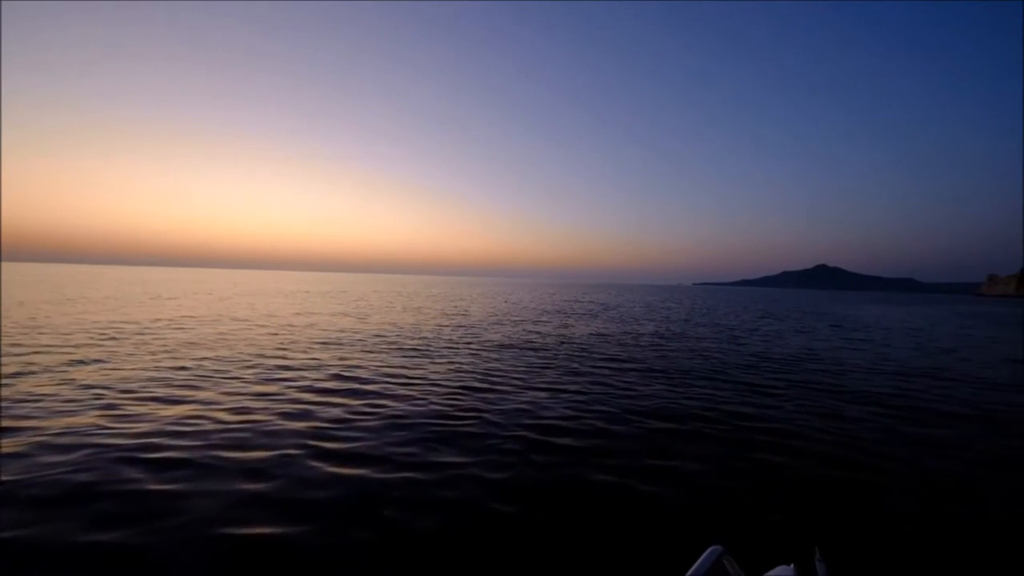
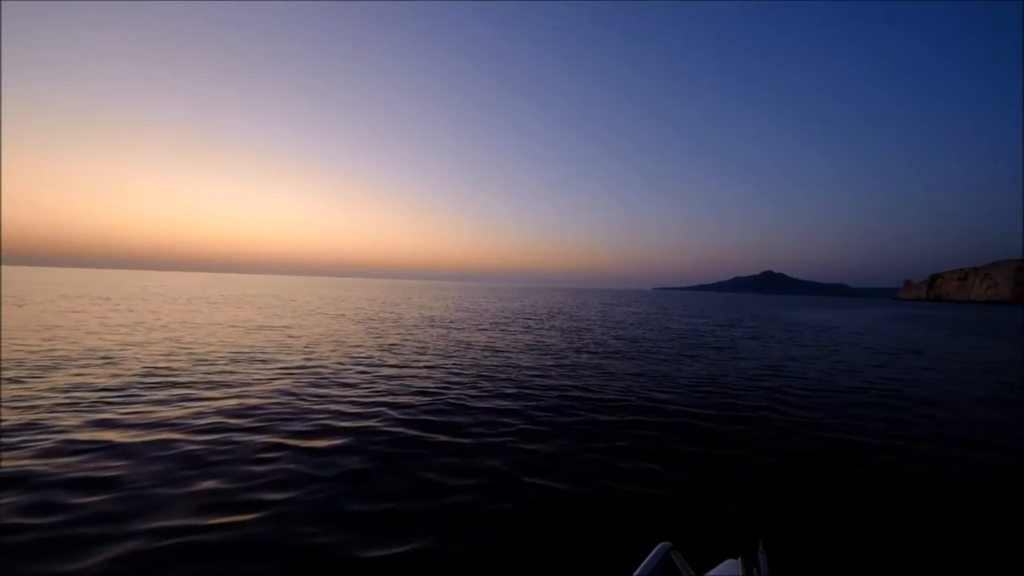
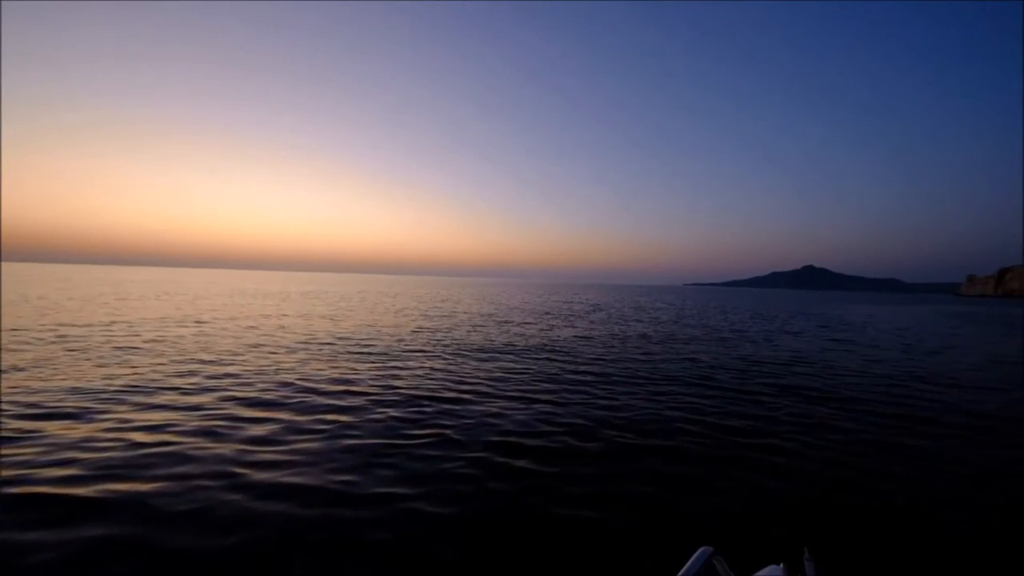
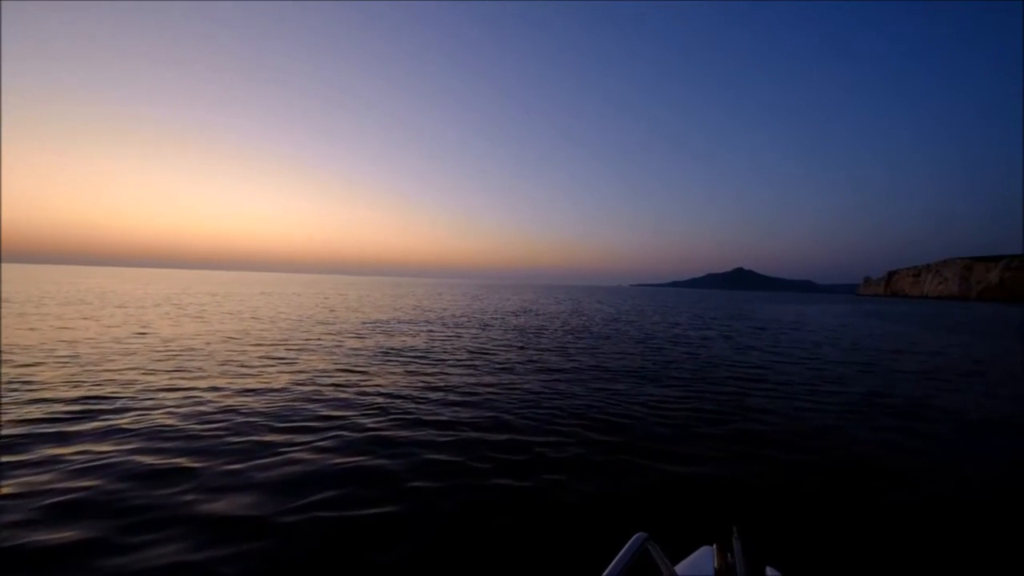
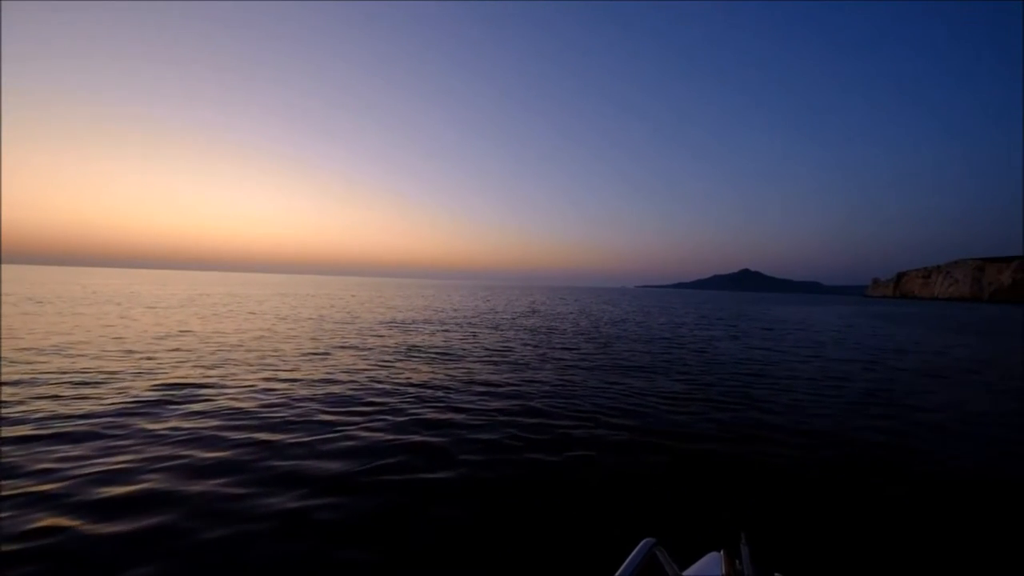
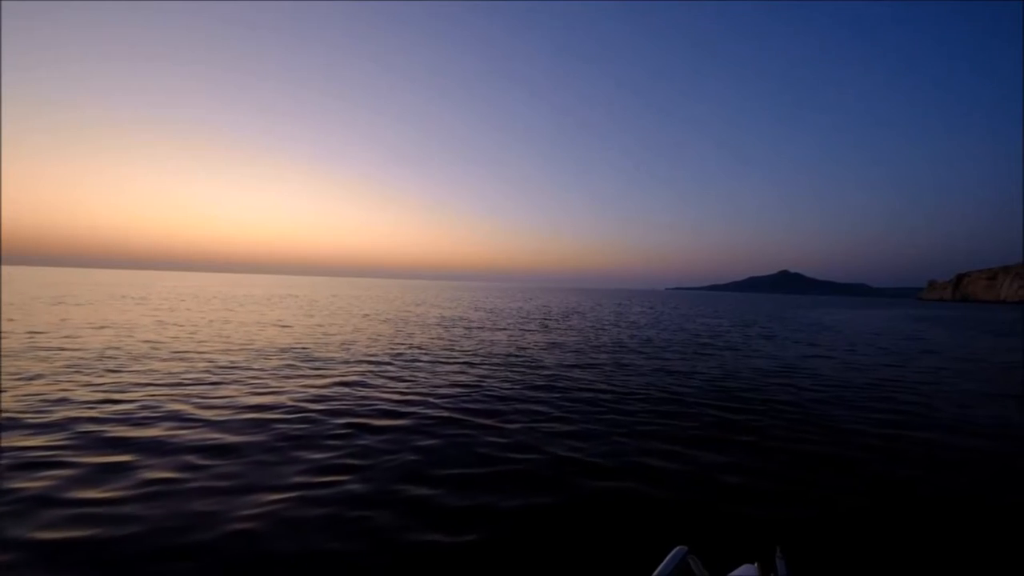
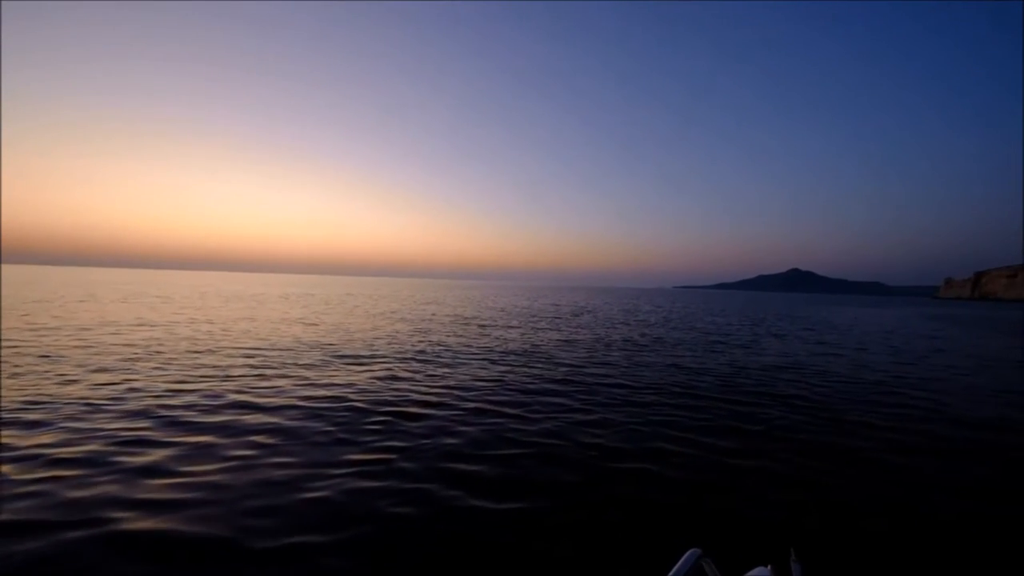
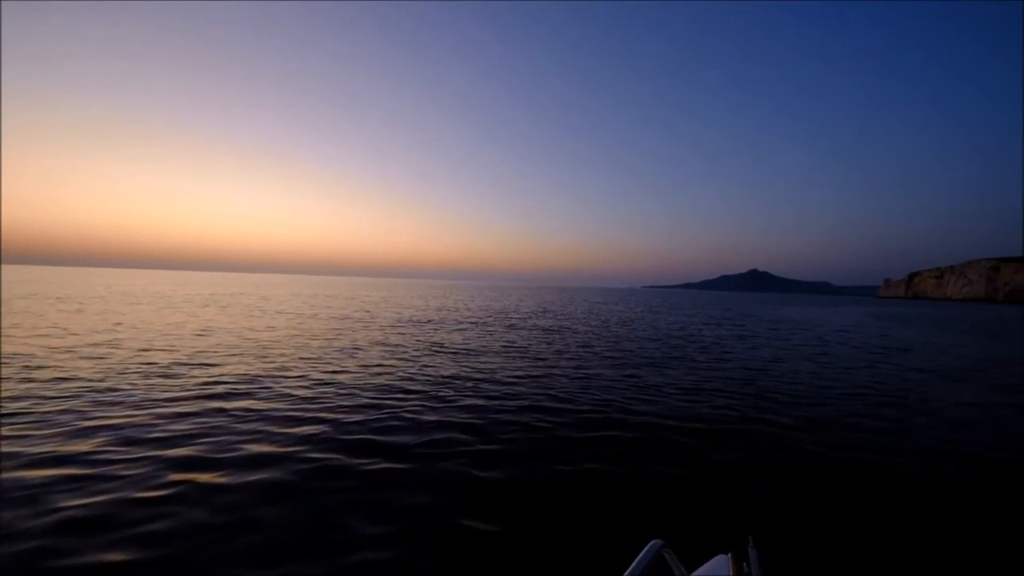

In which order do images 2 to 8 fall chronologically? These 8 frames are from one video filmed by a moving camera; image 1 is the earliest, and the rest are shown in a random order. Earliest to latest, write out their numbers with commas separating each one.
3, 7, 6, 2, 8, 5, 4
